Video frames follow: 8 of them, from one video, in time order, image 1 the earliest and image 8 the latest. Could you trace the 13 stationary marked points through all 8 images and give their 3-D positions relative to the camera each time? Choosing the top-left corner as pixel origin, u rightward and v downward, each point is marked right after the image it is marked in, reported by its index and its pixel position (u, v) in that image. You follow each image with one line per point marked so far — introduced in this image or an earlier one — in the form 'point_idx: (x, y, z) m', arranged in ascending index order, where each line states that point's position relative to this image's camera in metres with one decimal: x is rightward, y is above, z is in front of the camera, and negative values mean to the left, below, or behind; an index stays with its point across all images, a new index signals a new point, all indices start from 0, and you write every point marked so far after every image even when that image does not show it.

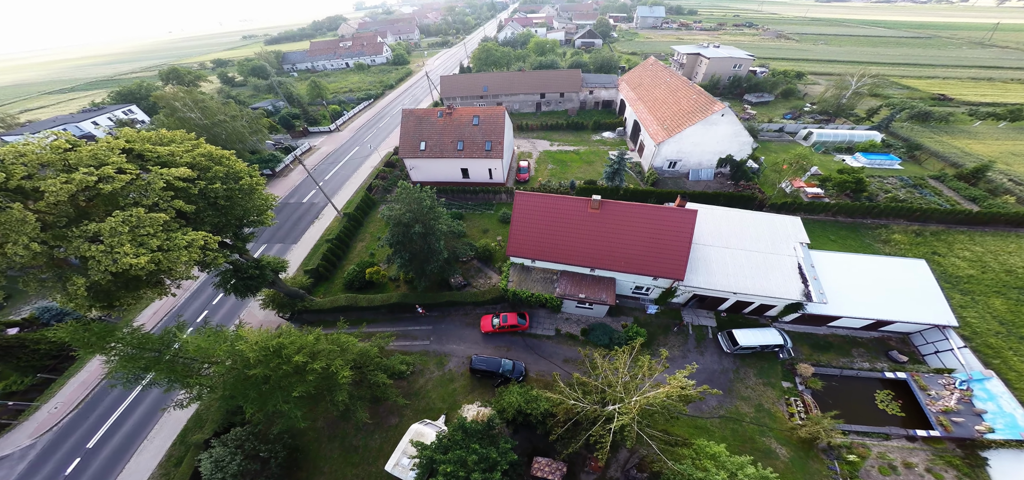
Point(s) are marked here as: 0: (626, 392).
0: (+5.1, -7.2, +14.6) m
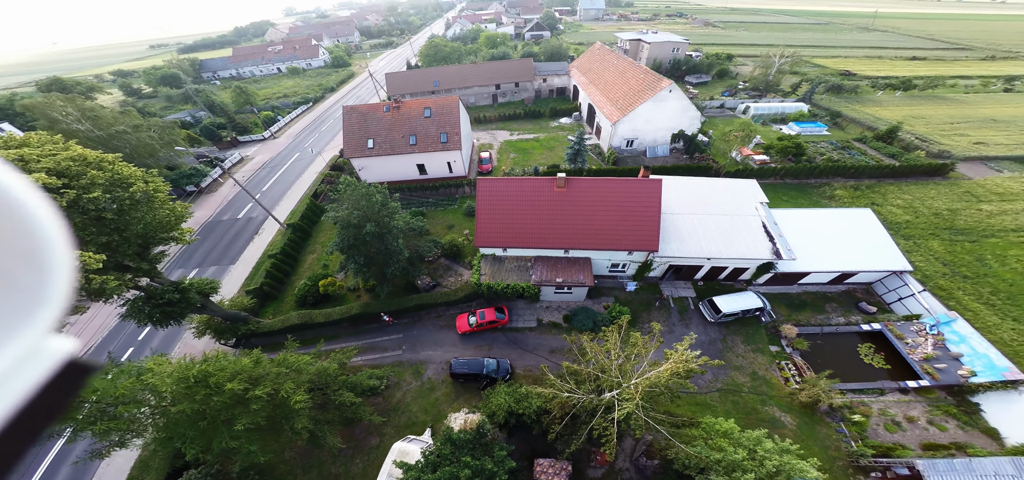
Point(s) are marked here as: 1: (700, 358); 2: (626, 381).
0: (+4.6, -5.9, +13.4) m
1: (+7.5, -4.7, +12.3) m
2: (+4.7, -5.9, +12.9) m
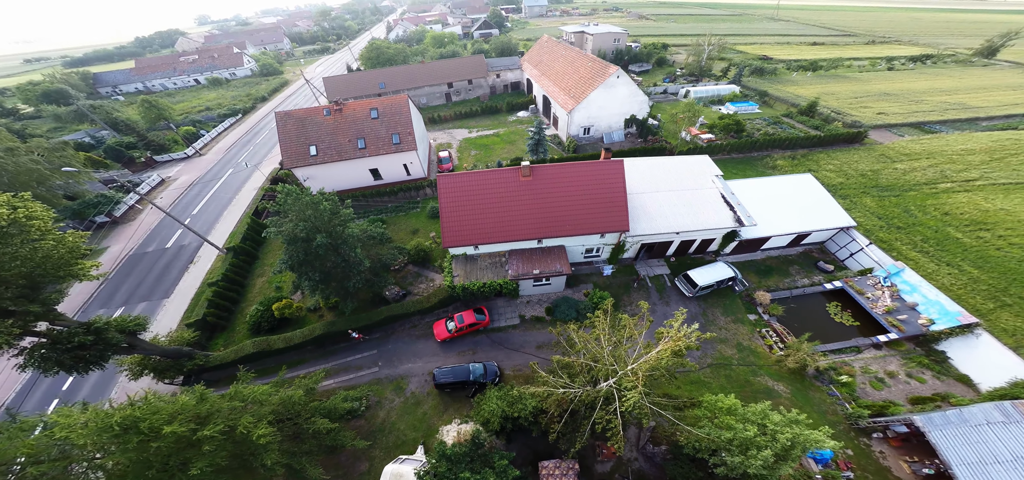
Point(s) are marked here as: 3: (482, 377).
0: (+4.3, -5.0, +12.9) m
1: (+7.1, -3.6, +12.0) m
2: (+4.4, -5.1, +12.4) m
3: (-1.7, -8.3, +19.0) m
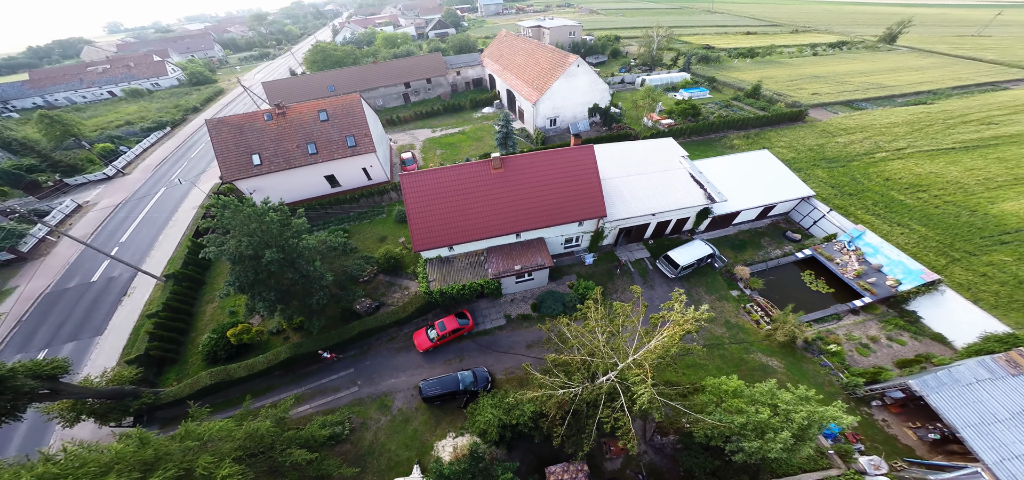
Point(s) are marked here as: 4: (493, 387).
0: (+4.0, -4.4, +12.2) m
1: (+6.8, -2.7, +11.6) m
2: (+4.2, -4.4, +11.7) m
3: (-2.2, -8.2, +17.7) m
4: (-0.9, -8.6, +18.2) m
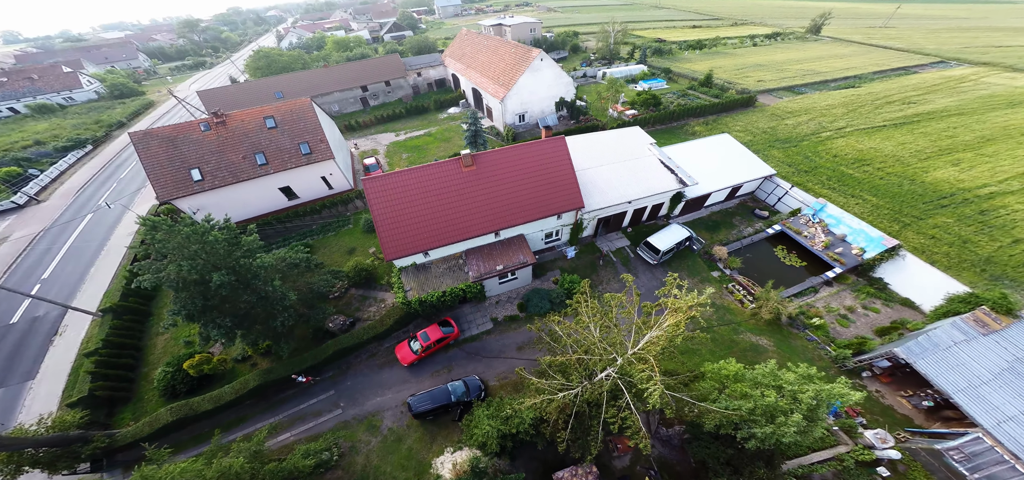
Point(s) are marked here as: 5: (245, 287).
0: (+3.8, -4.0, +11.7) m
1: (+6.4, -2.1, +11.4) m
2: (+4.0, -4.0, +11.3) m
3: (-2.6, -8.4, +16.7) m
4: (-1.3, -8.6, +17.3) m
5: (-14.6, -2.6, +17.2) m
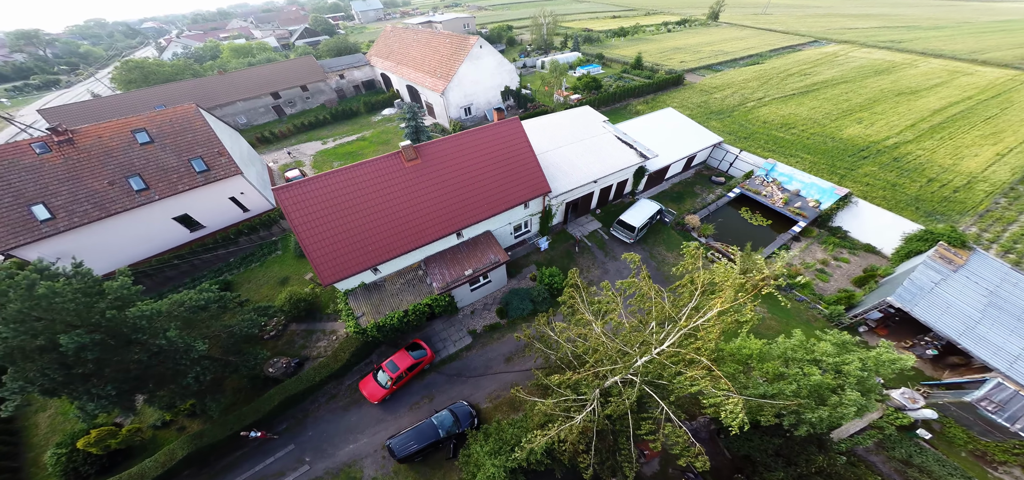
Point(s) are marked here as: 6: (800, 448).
0: (+3.6, -3.2, +9.7) m
1: (+6.0, -0.9, +9.7) m
2: (+3.9, -3.2, +9.2) m
3: (-2.7, -8.5, +13.7) m
4: (-1.6, -8.5, +14.5) m
5: (-15.4, -4.4, +12.3) m
6: (+8.3, -6.0, +9.0) m
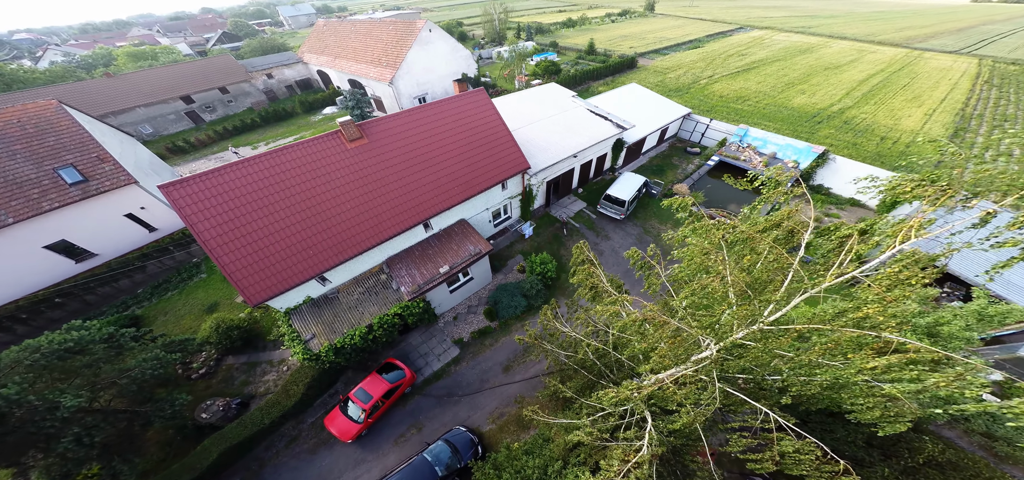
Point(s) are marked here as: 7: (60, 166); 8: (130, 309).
0: (+3.9, -2.0, +7.4) m
1: (+6.0, +0.4, +7.7) m
2: (+4.2, -2.0, +7.0) m
3: (-2.3, -8.0, +10.6) m
4: (-1.2, -7.9, +11.5) m
5: (-15.0, -5.2, +7.8) m
6: (+8.9, -4.3, +7.3) m
7: (-25.8, +4.7, +18.1) m
8: (-22.7, -4.0, +17.8) m
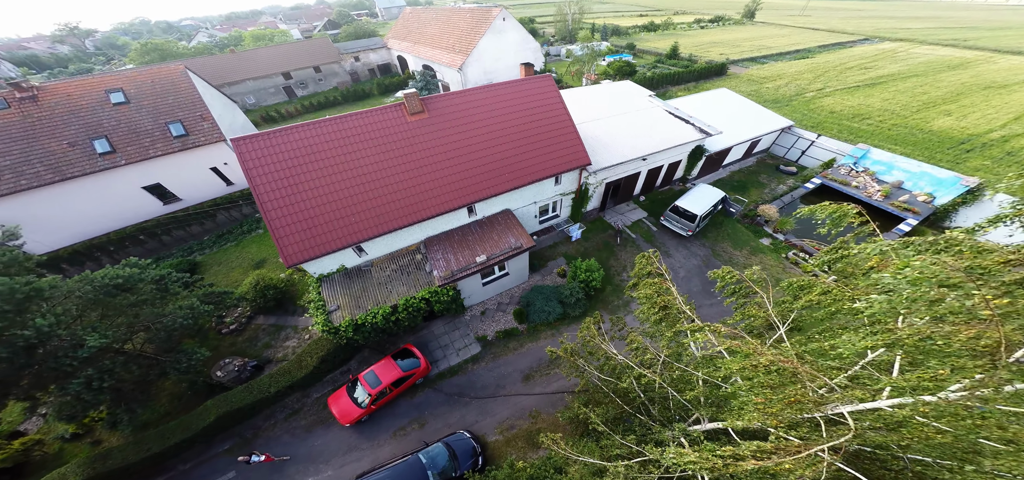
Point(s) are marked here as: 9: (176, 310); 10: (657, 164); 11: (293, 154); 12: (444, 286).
0: (+4.3, -2.5, +5.5) m
1: (+6.8, -0.4, +5.5) m
2: (+4.6, -2.5, +5.1) m
3: (-2.1, -7.5, +9.7) m
4: (-1.0, -7.6, +10.5) m
5: (-14.6, -2.8, +8.9) m
6: (+8.9, -5.5, +4.7) m
7: (-22.1, +8.4, +20.6) m
8: (-20.3, -0.6, +19.9) m
9: (-12.4, -2.7, +11.8) m
10: (+8.4, +4.4, +17.8) m
11: (-8.3, +3.4, +12.4) m
12: (-2.8, -1.9, +12.6) m
